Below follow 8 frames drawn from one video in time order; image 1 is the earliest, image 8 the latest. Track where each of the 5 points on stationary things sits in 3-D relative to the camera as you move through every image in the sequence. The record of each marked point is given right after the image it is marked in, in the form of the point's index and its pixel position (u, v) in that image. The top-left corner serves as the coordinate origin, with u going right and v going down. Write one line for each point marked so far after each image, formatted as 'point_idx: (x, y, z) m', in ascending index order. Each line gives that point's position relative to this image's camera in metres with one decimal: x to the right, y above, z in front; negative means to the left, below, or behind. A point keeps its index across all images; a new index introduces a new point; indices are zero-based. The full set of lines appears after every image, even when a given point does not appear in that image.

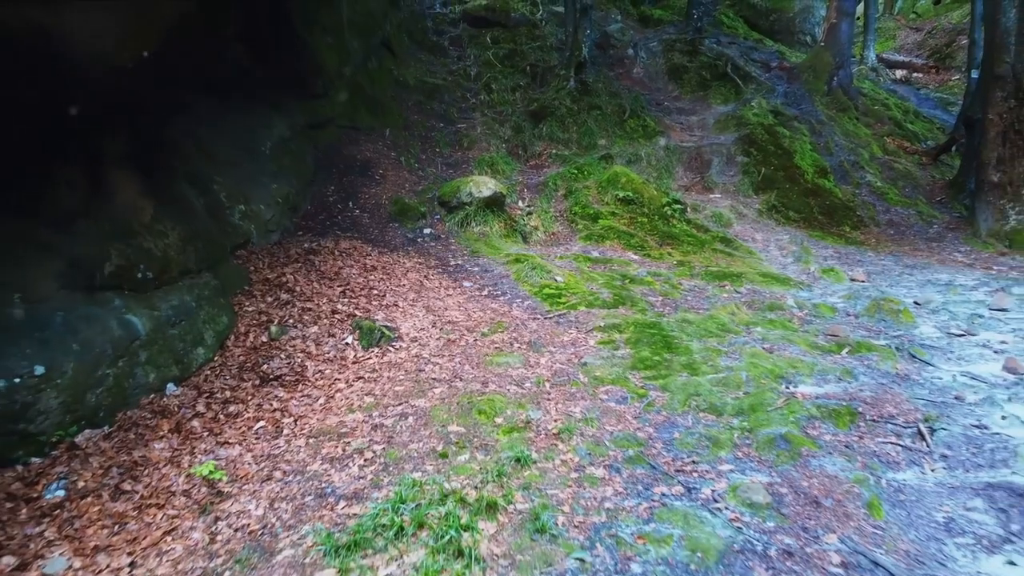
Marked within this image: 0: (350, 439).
0: (-0.9, -0.9, +3.6) m
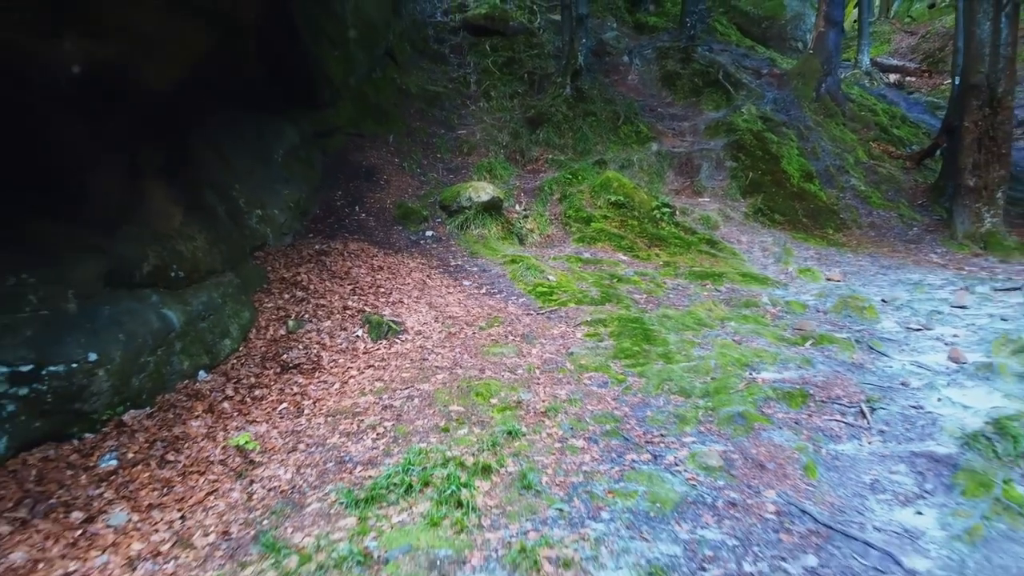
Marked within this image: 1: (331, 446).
0: (-1.0, -0.9, +4.1) m
1: (-1.1, -1.0, +3.8) m
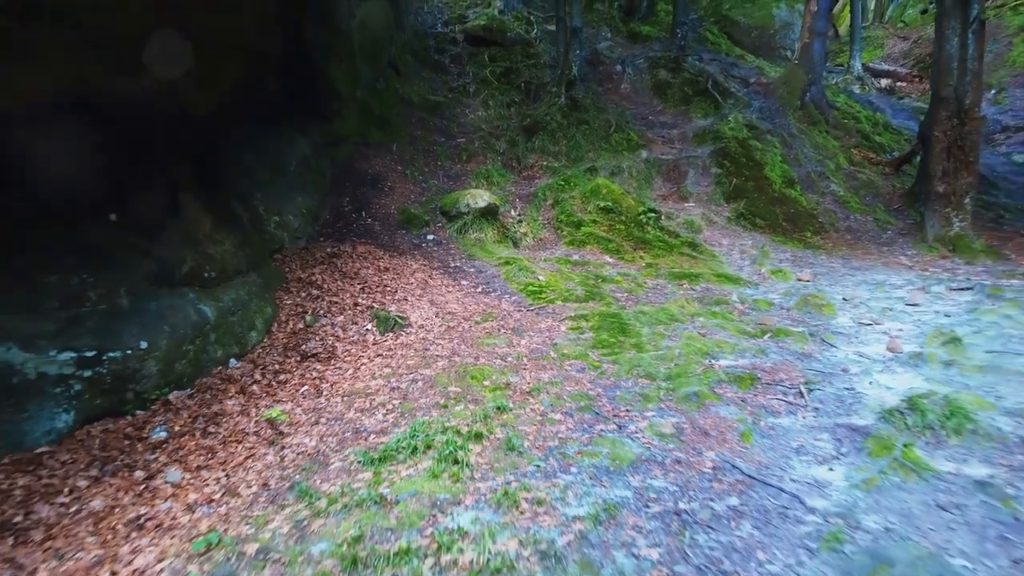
0: (-1.1, -0.8, +4.8) m
1: (-1.2, -1.0, +4.5) m
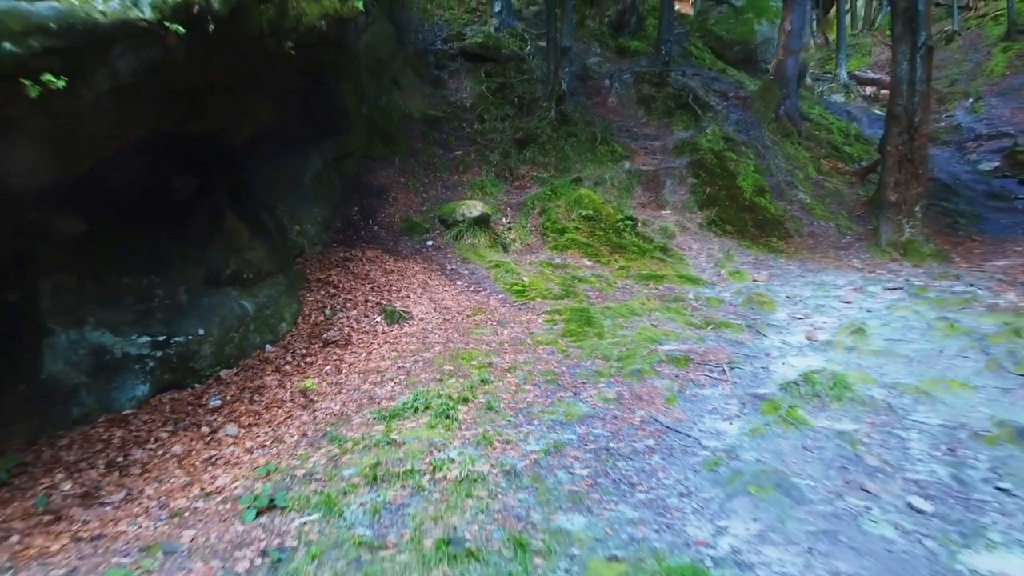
0: (-1.2, -0.8, +6.0) m
1: (-1.4, -0.9, +5.7) m
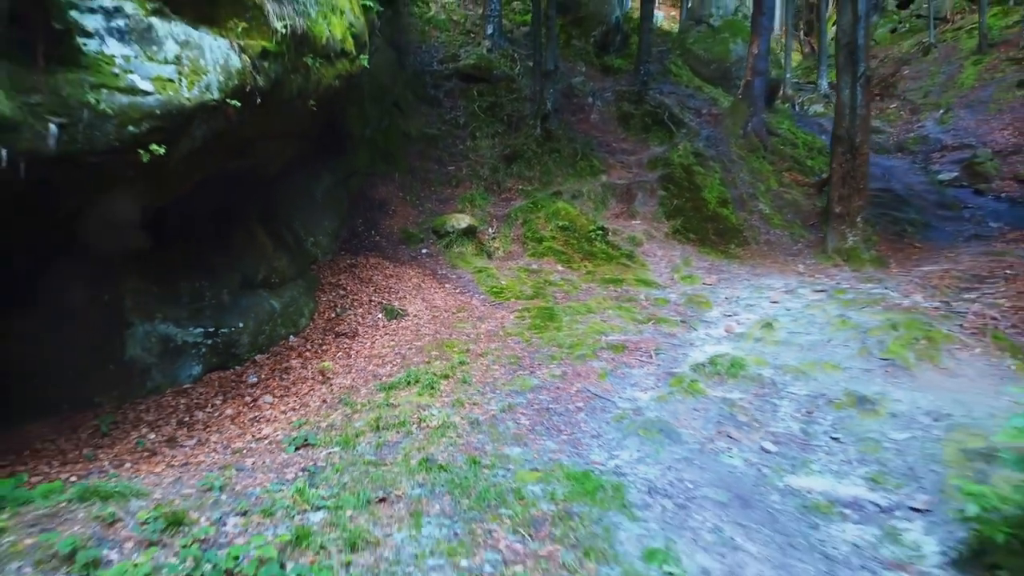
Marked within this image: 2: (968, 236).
0: (-1.6, -0.9, +7.6) m
1: (-1.7, -1.0, +7.3) m
2: (+12.5, +1.4, +16.8) m
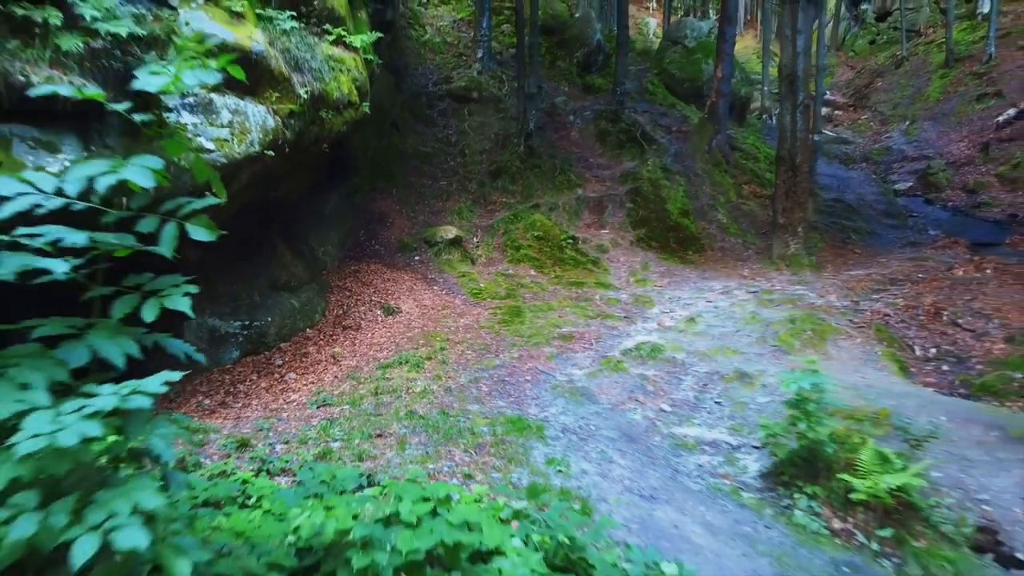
0: (-2.0, -0.9, +9.7) m
1: (-2.2, -1.0, +9.4) m
2: (+12.0, +1.4, +18.8) m
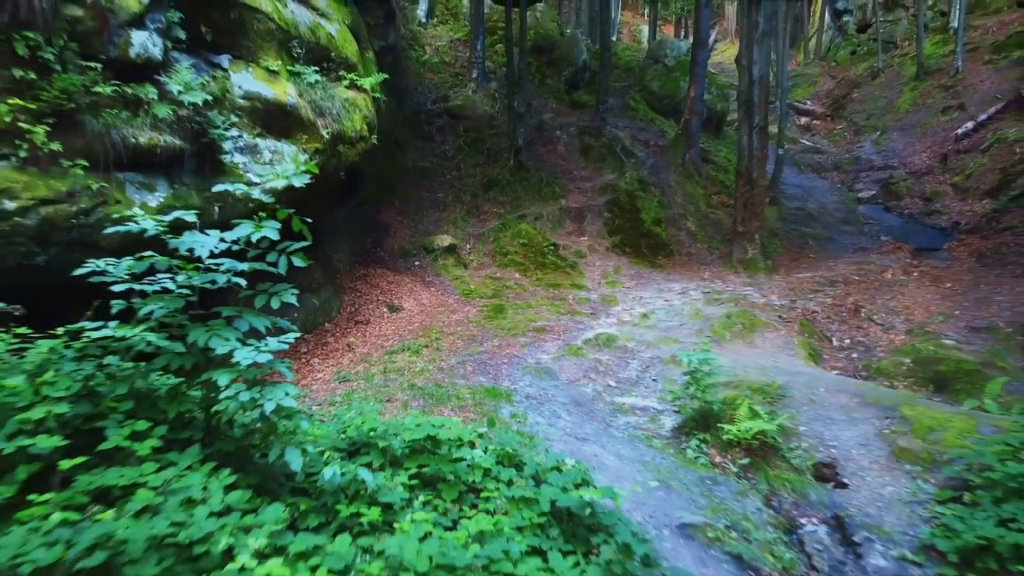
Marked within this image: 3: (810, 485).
0: (-2.4, -0.9, +11.8) m
1: (-2.5, -1.0, +11.5) m
2: (+11.7, +1.4, +20.9) m
3: (+3.4, -2.3, +7.0) m
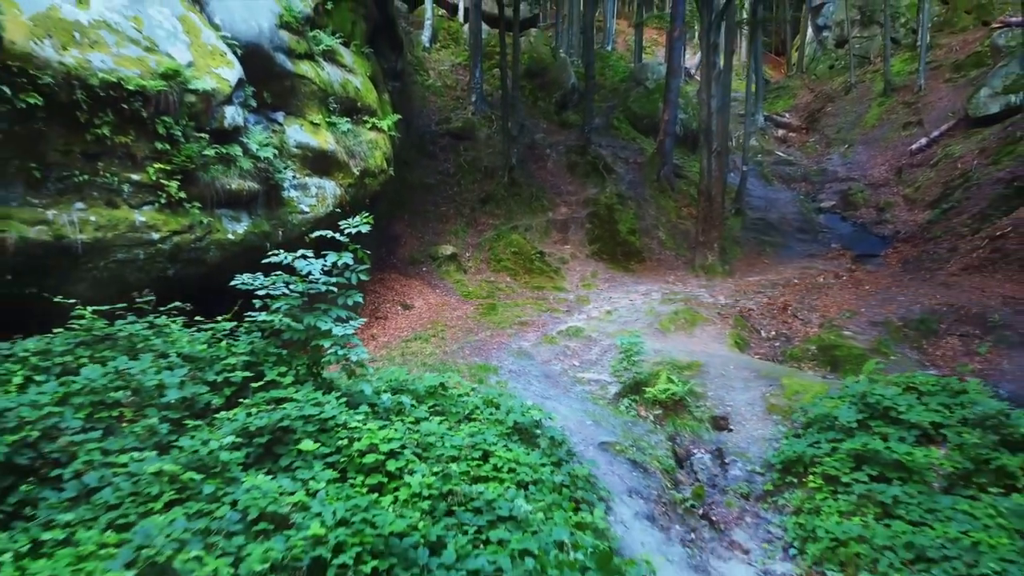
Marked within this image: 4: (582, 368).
0: (-2.6, -1.0, +14.8) m
1: (-2.8, -1.1, +14.6) m
2: (+11.5, +1.3, +24.0) m
3: (+3.2, -2.3, +10.1) m
4: (+1.4, -1.7, +12.5) m
